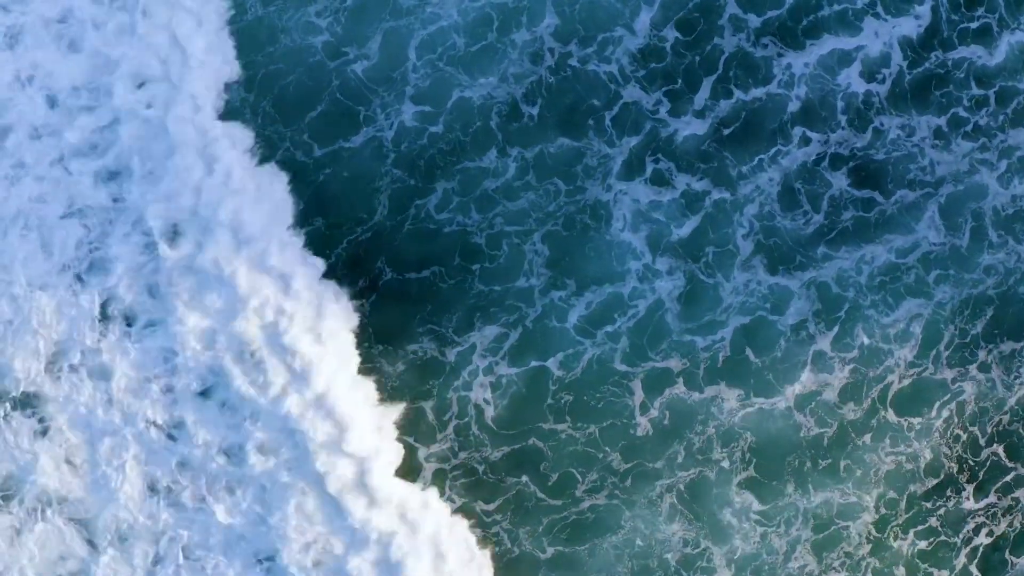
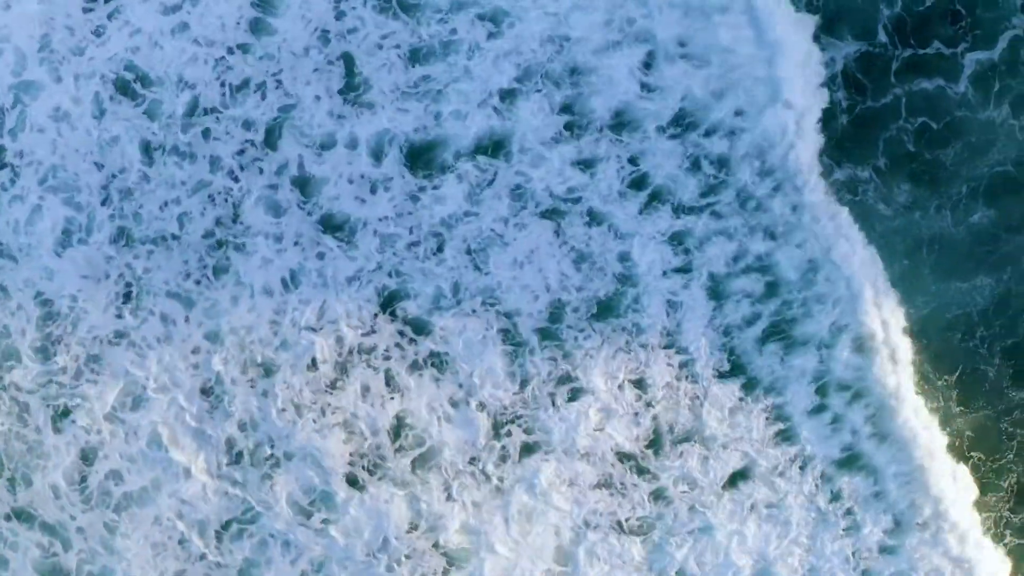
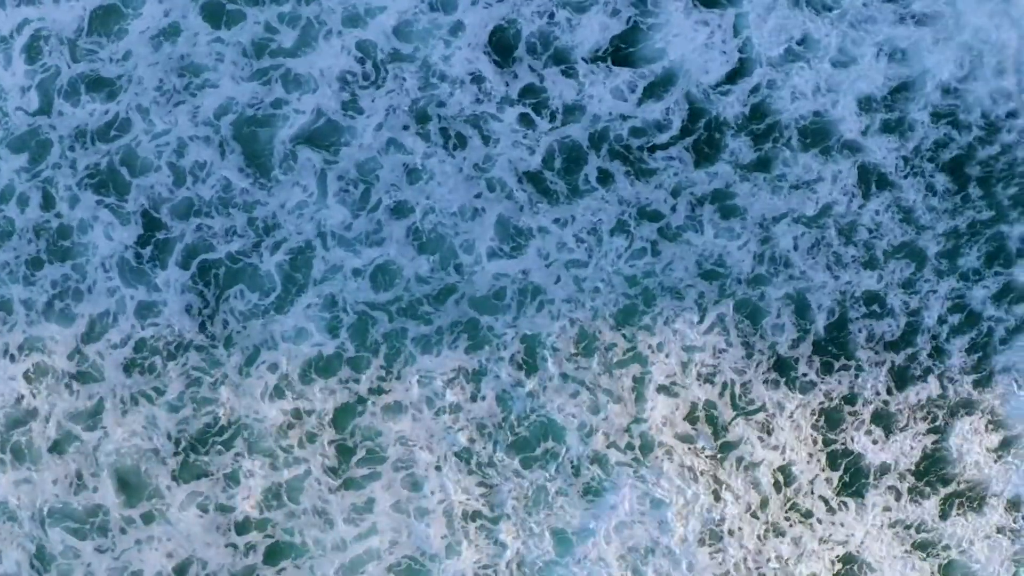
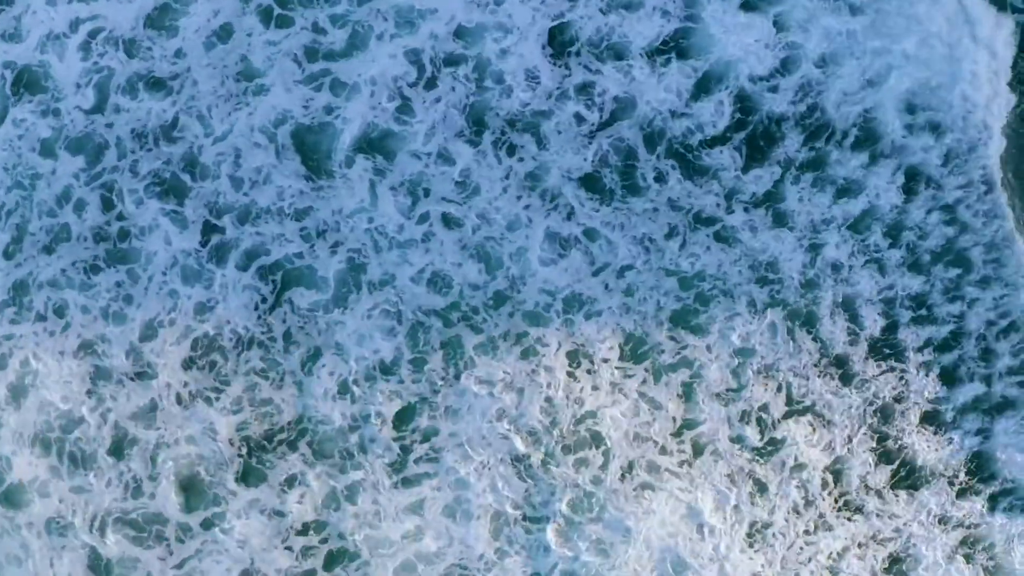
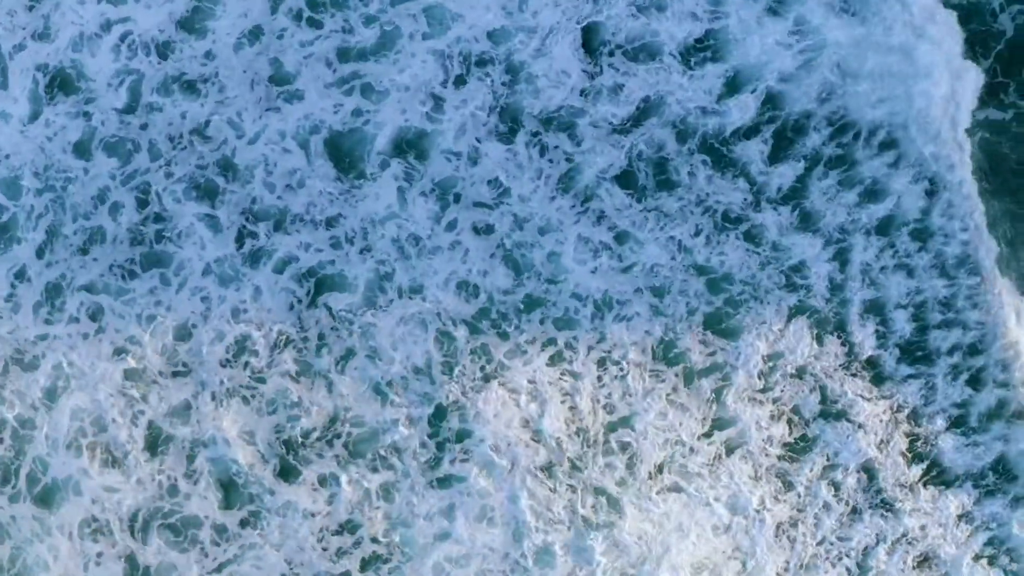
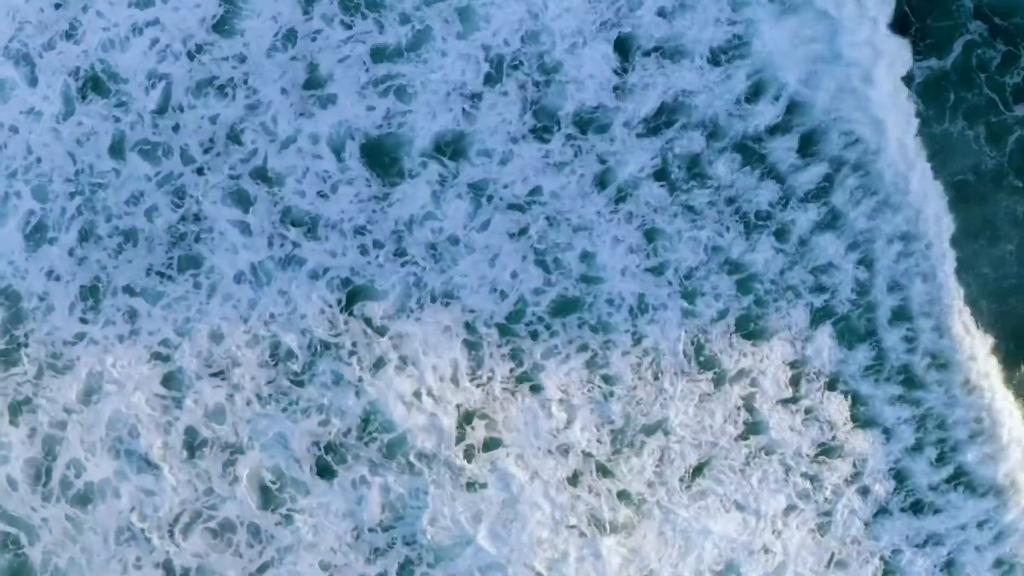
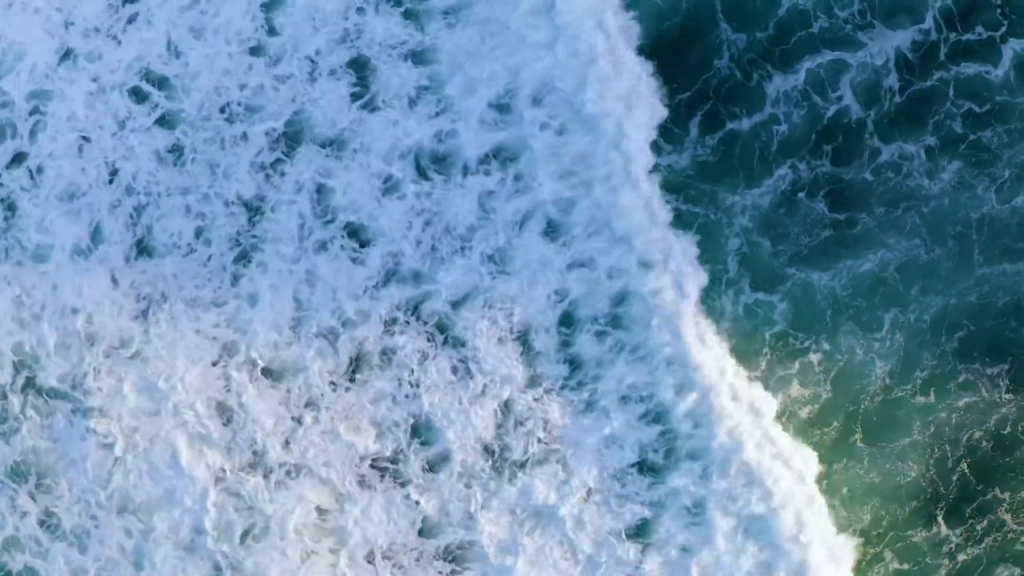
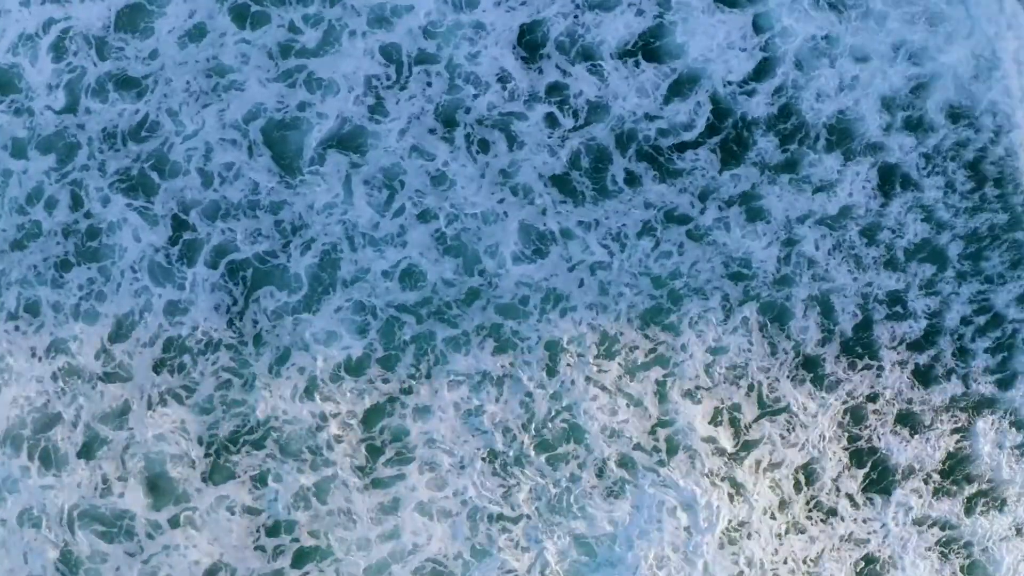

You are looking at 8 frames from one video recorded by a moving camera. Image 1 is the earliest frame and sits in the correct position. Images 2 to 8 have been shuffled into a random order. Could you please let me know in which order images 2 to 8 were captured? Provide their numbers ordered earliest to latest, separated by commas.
7, 2, 6, 5, 4, 8, 3
